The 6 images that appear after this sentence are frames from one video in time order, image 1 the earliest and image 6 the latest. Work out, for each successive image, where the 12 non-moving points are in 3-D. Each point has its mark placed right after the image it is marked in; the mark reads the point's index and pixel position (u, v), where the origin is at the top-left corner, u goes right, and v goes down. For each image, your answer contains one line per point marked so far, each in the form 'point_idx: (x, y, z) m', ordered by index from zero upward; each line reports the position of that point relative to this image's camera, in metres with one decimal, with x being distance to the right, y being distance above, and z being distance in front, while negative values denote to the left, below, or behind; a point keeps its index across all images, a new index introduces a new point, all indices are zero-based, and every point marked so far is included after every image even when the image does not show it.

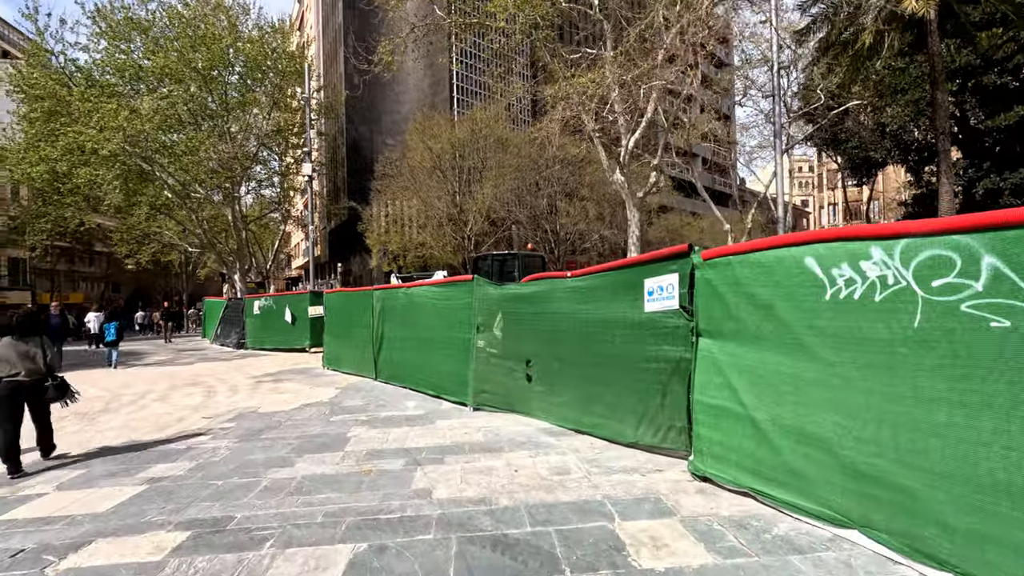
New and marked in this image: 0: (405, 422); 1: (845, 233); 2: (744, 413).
0: (-1.5, -1.8, +7.2) m
1: (+2.1, +0.3, +3.4) m
2: (+1.8, -1.0, +4.1) m
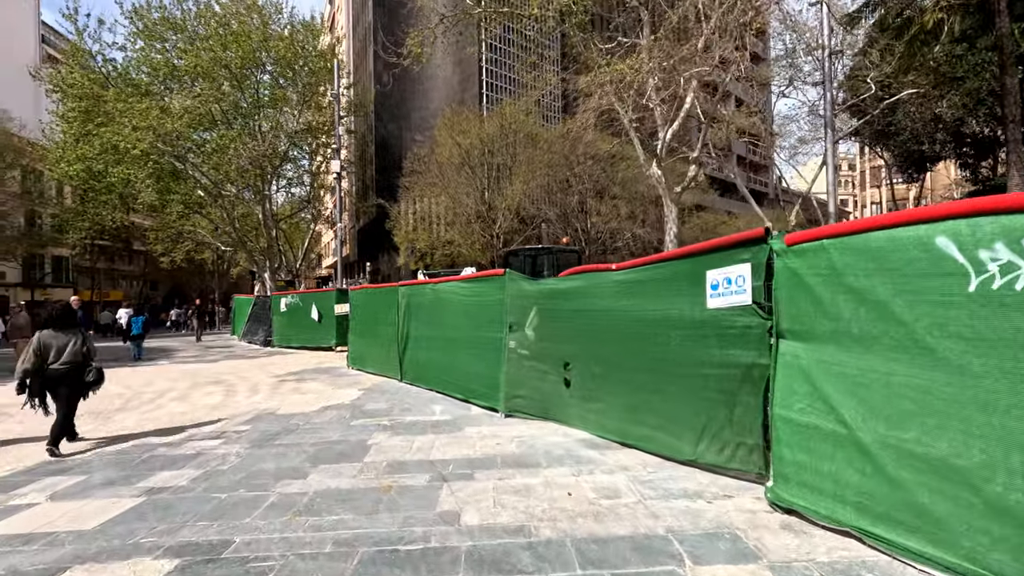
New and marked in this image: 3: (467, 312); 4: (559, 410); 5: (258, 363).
0: (-1.0, -1.7, +6.6) m
1: (+2.4, +0.4, +2.6) m
2: (+2.1, -0.9, +3.3) m
3: (-0.7, -0.4, +8.0) m
4: (+0.6, -1.5, +6.5) m
5: (-7.0, -2.1, +14.6) m
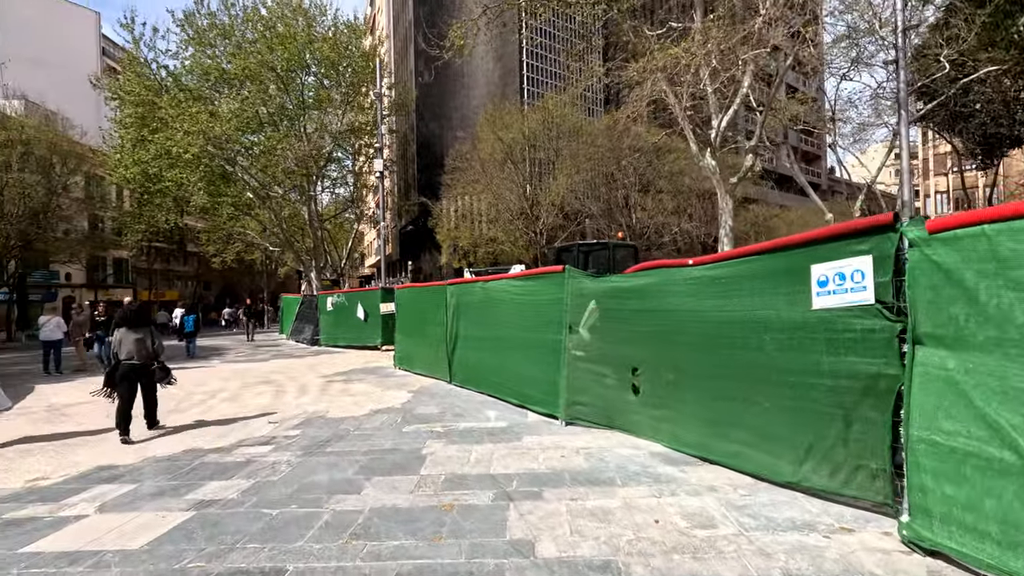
0: (-0.3, -1.7, +6.2) m
1: (+2.8, +0.4, +1.9) m
2: (+2.5, -0.9, +2.7) m
3: (+0.1, -0.3, +7.6) m
4: (+1.3, -1.5, +6.0) m
5: (-5.6, -2.0, +14.6) m
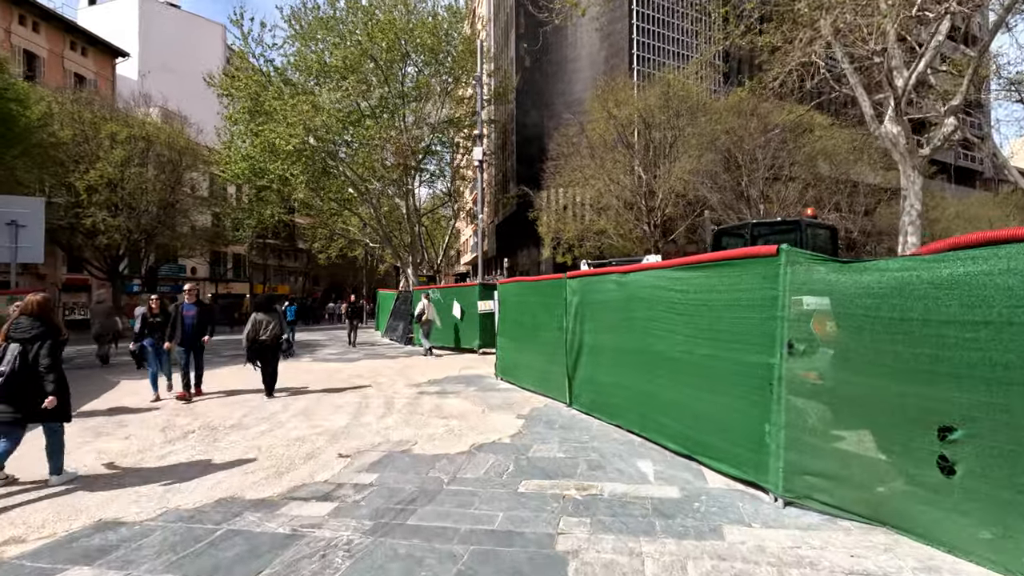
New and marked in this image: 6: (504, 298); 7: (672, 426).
0: (+1.0, -1.6, +3.8) m
1: (+3.3, +0.5, -0.9) m
2: (+3.2, -0.8, -0.1) m
3: (+1.7, -0.3, +5.1) m
4: (+2.6, -1.4, +3.4) m
5: (-2.8, -1.9, +13.1) m
6: (-0.2, -0.2, +9.8) m
7: (+1.6, -1.4, +5.3) m
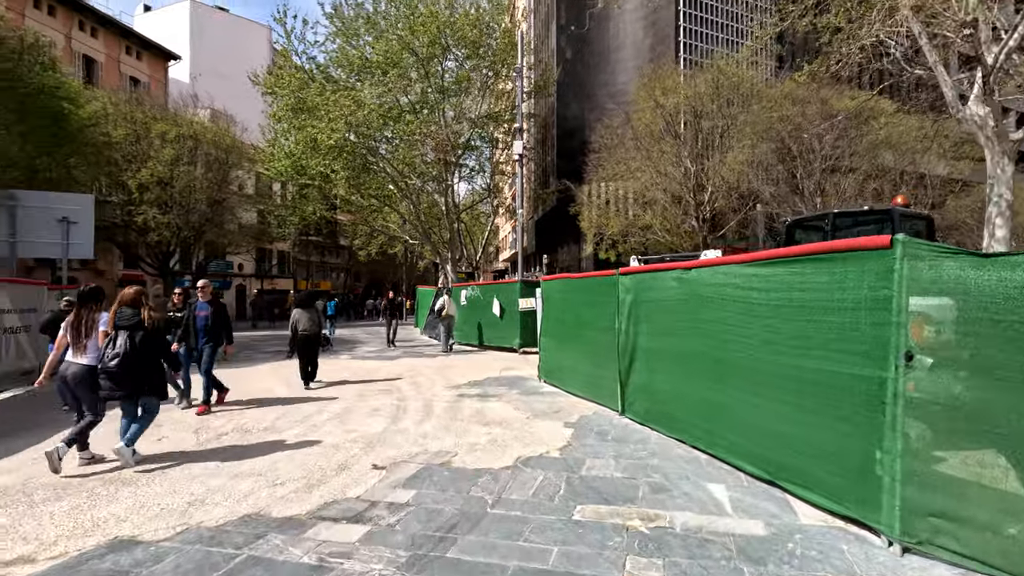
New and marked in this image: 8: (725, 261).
0: (+1.4, -1.6, +3.2) m
1: (+3.4, +0.4, -1.7) m
2: (+3.3, -0.9, -0.9) m
3: (+2.1, -0.3, +4.4) m
4: (+2.9, -1.4, +2.6) m
5: (-1.8, -1.8, +12.7) m
6: (+0.6, -0.1, +9.2) m
7: (+2.1, -1.4, +4.7) m
8: (+2.0, +0.2, +4.9) m
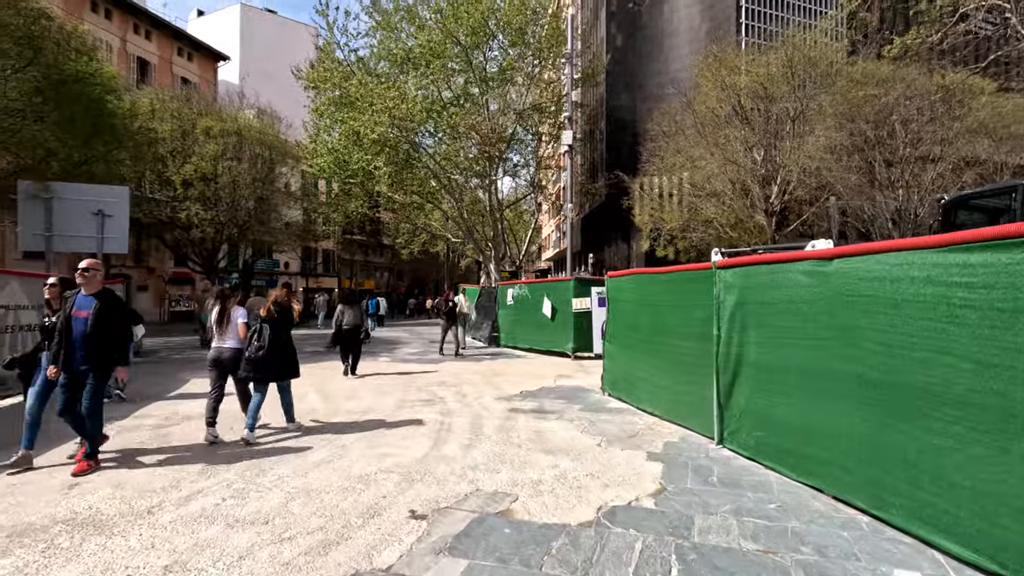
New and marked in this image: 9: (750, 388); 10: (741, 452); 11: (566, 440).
0: (+1.8, -1.6, +1.7) m
1: (+3.4, +0.4, -3.3) m
2: (+3.4, -0.8, -2.5) m
3: (+2.7, -0.2, +2.9) m
4: (+3.3, -1.4, +1.1) m
5: (-0.6, -1.8, +11.5) m
6: (+1.5, -0.1, +7.9) m
7: (+2.6, -1.3, +3.2) m
8: (+2.5, +0.3, +3.4) m
9: (+2.3, -0.9, +5.0) m
10: (+2.2, -1.6, +5.1) m
11: (+0.6, -1.7, +5.9) m
